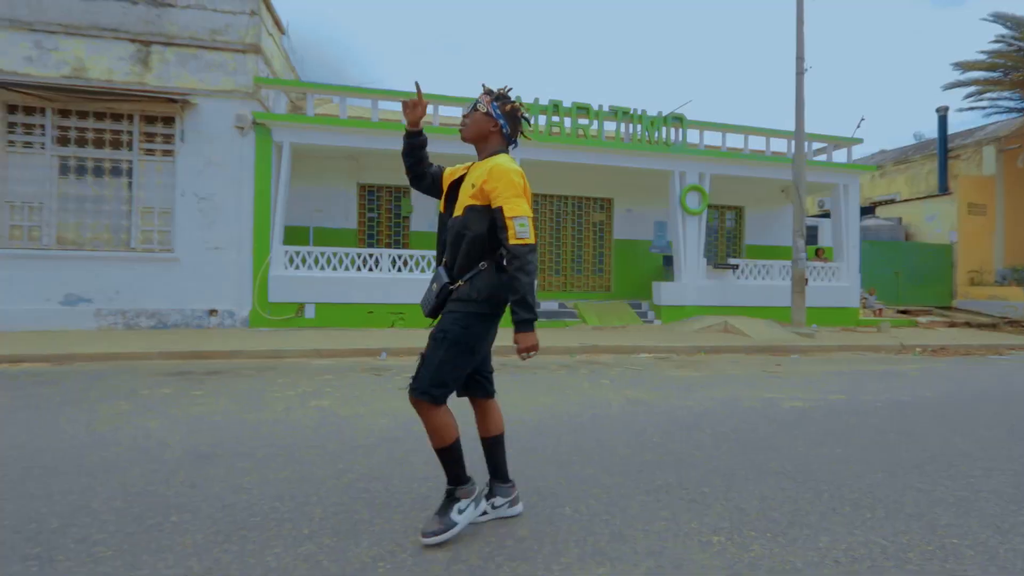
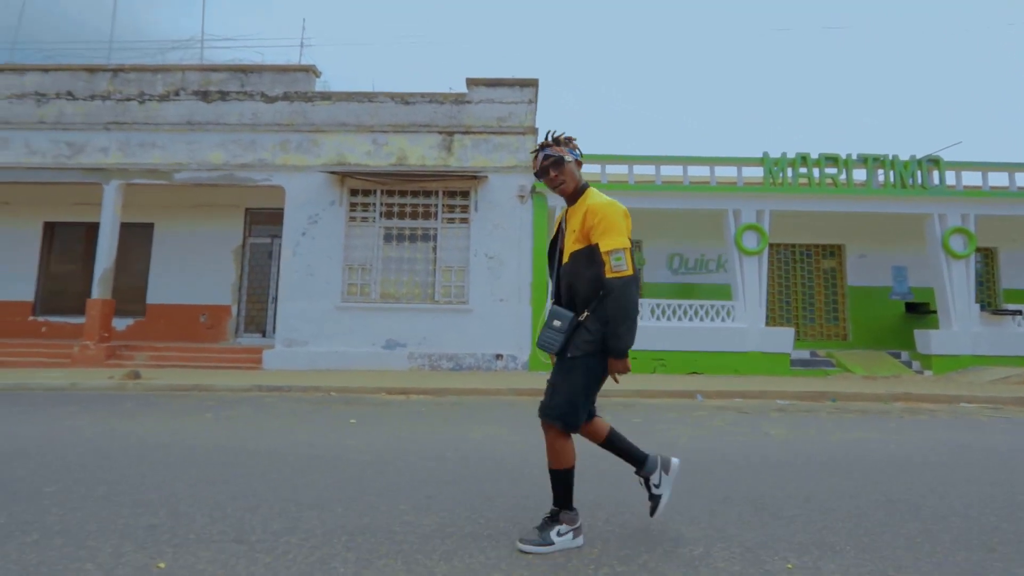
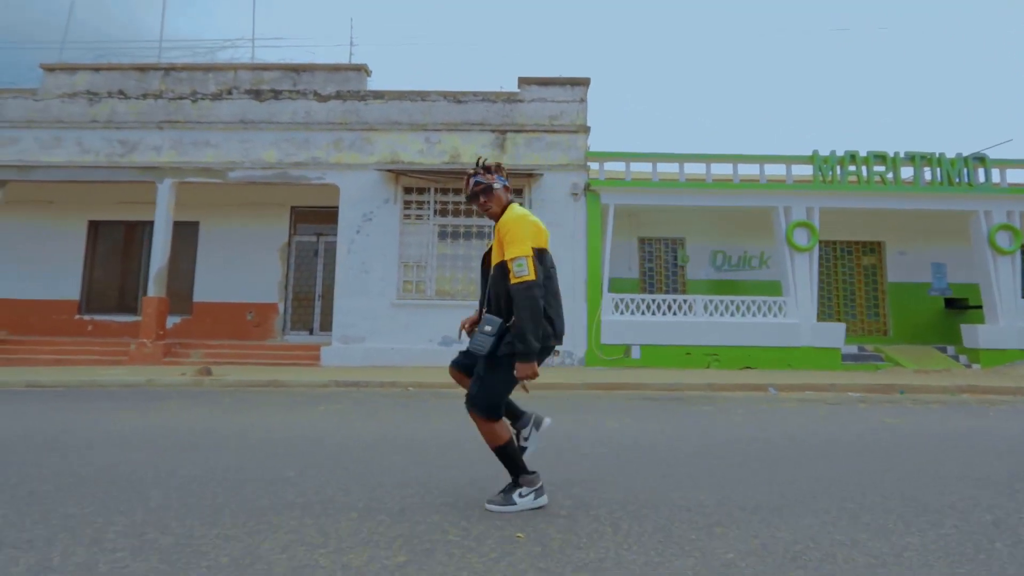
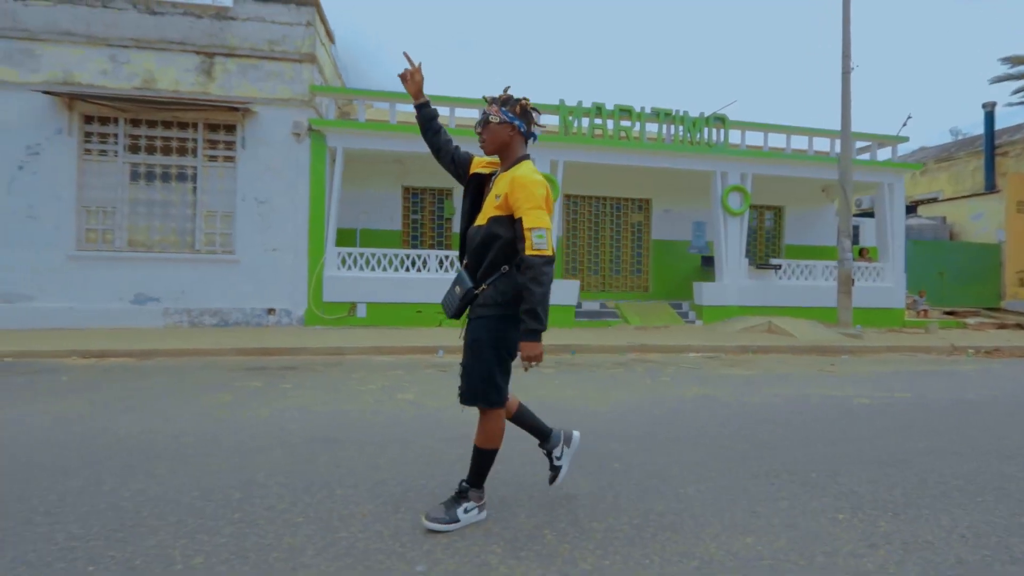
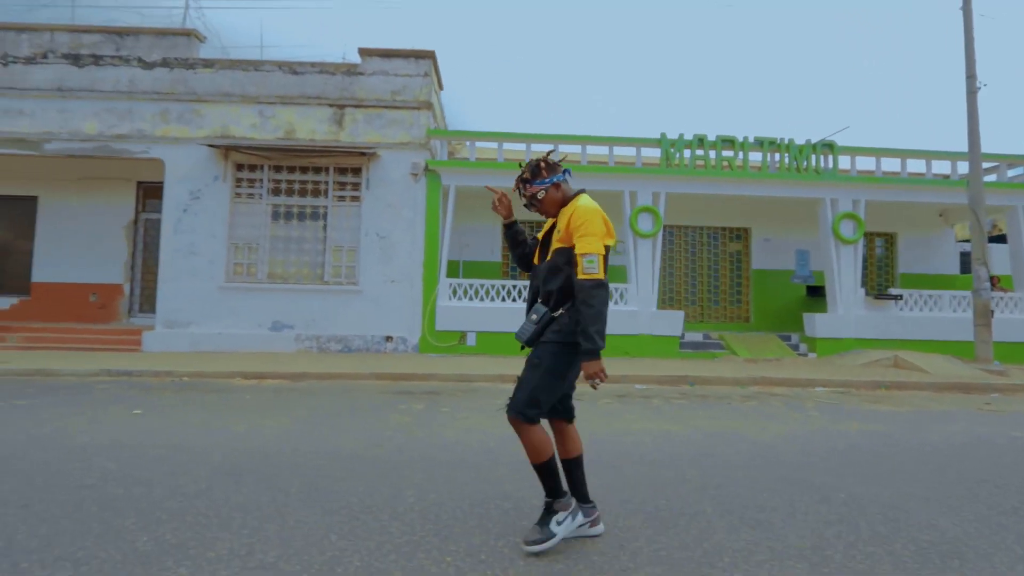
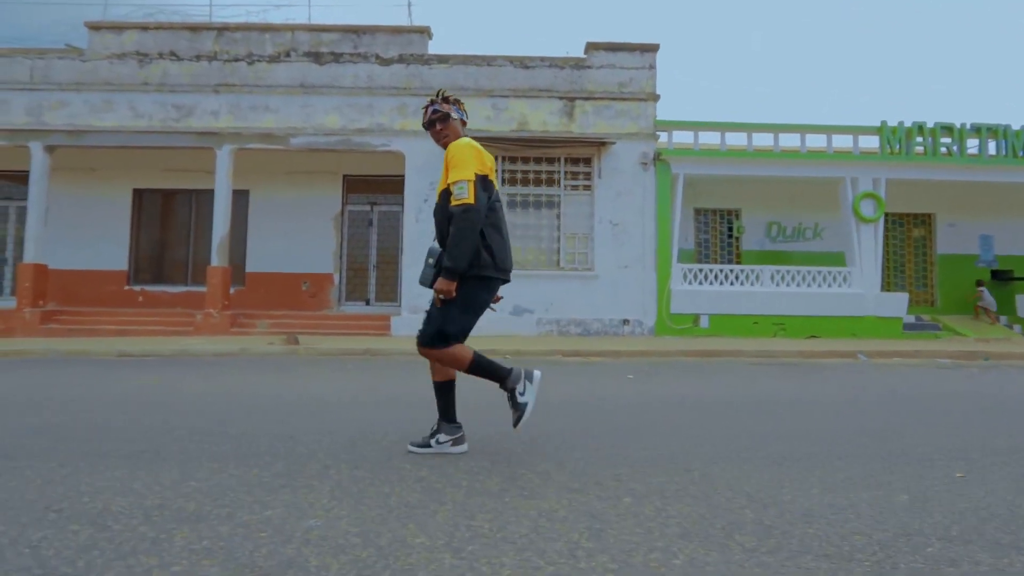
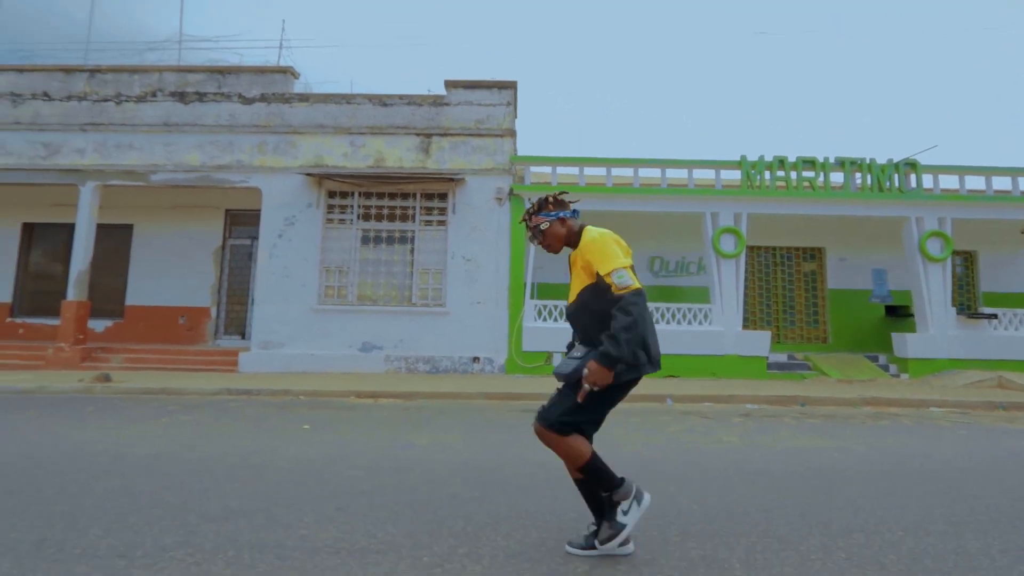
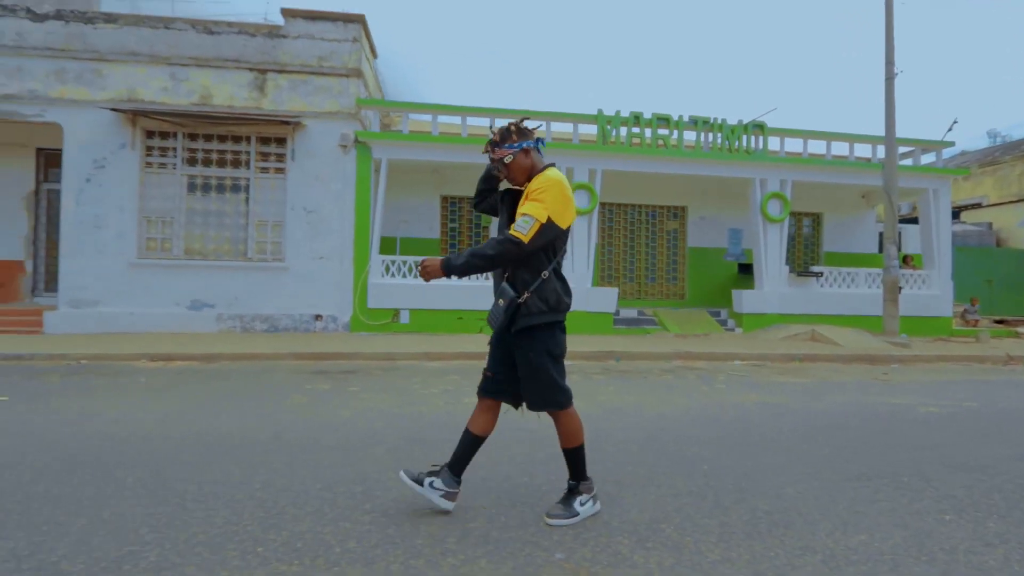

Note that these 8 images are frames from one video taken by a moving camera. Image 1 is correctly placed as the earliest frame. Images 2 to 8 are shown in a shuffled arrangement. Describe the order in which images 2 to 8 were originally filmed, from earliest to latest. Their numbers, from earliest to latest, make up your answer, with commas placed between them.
4, 8, 5, 7, 2, 3, 6
